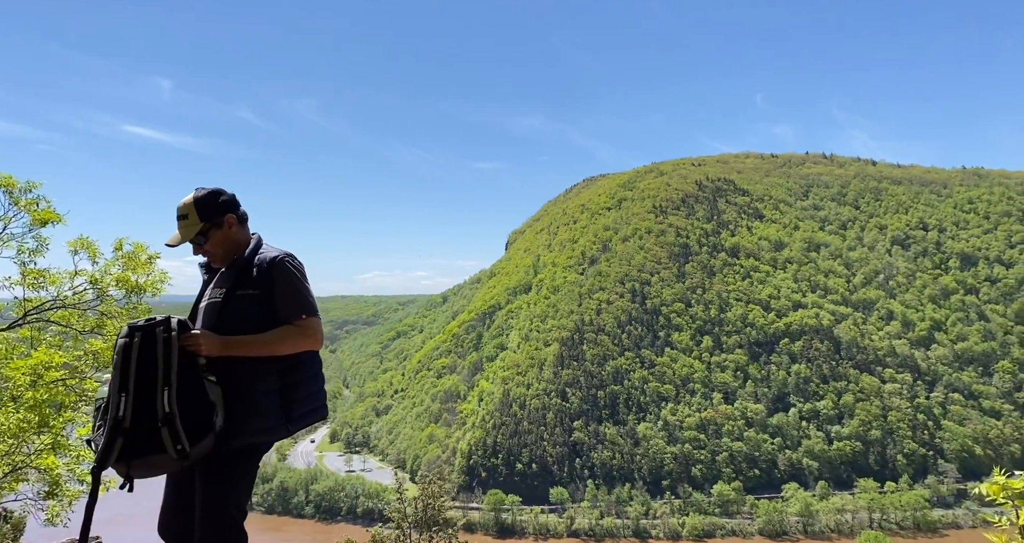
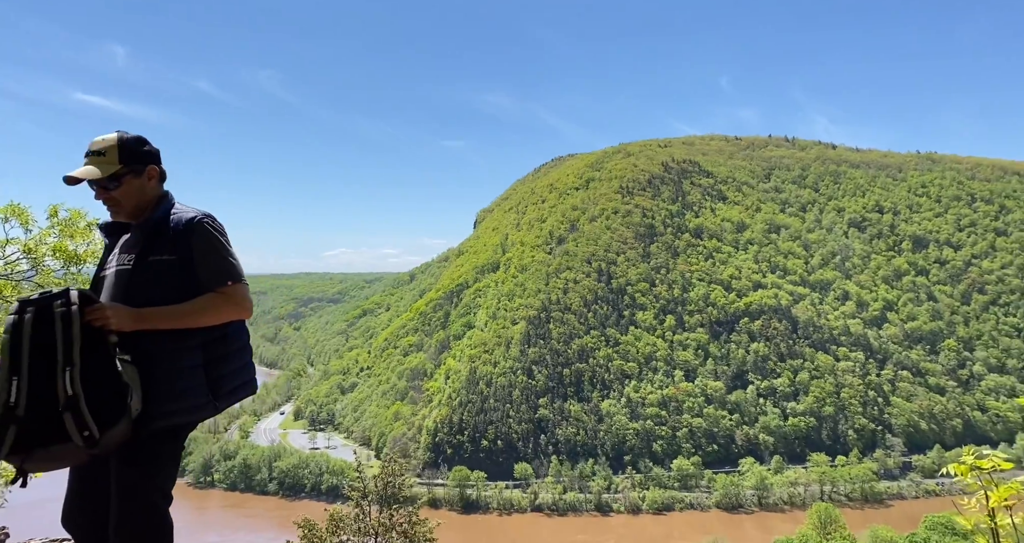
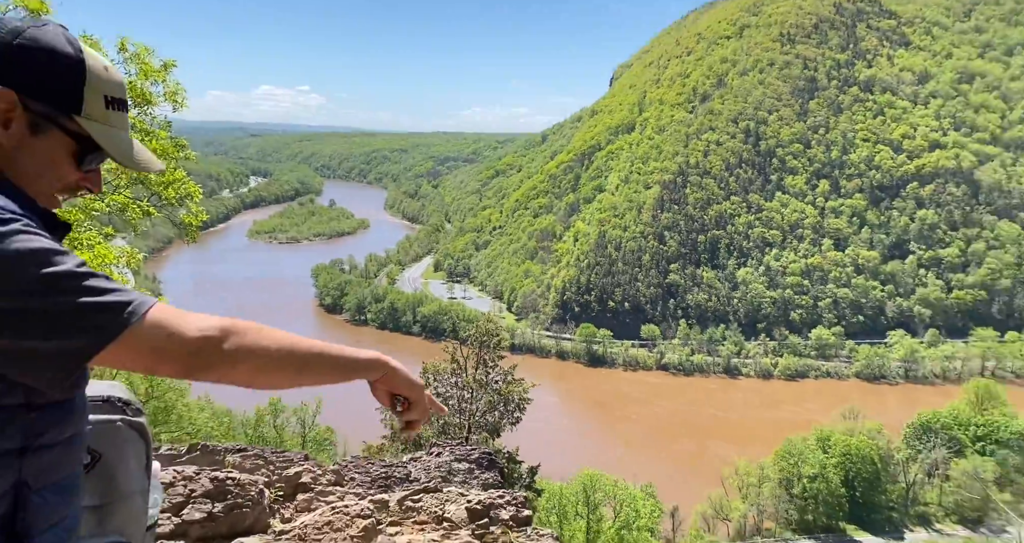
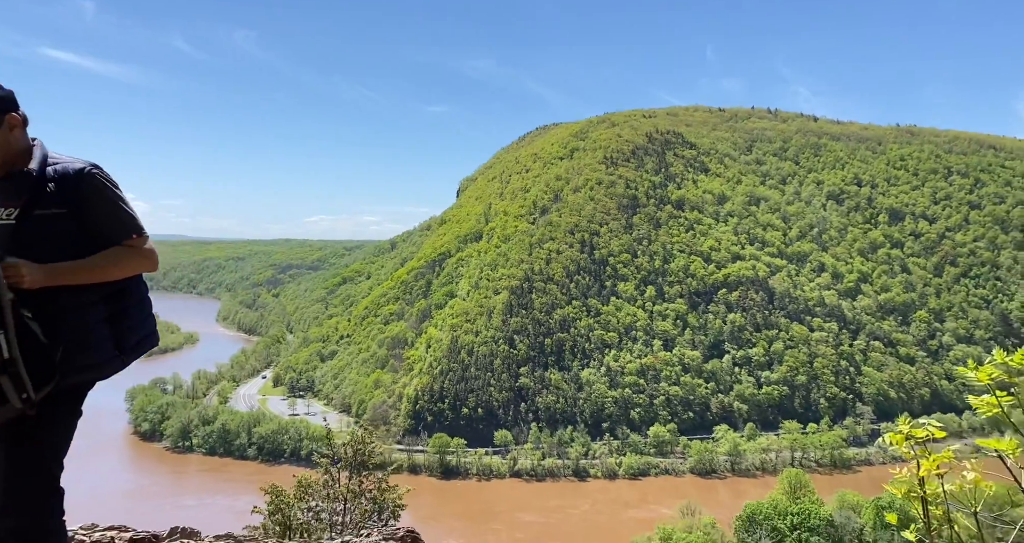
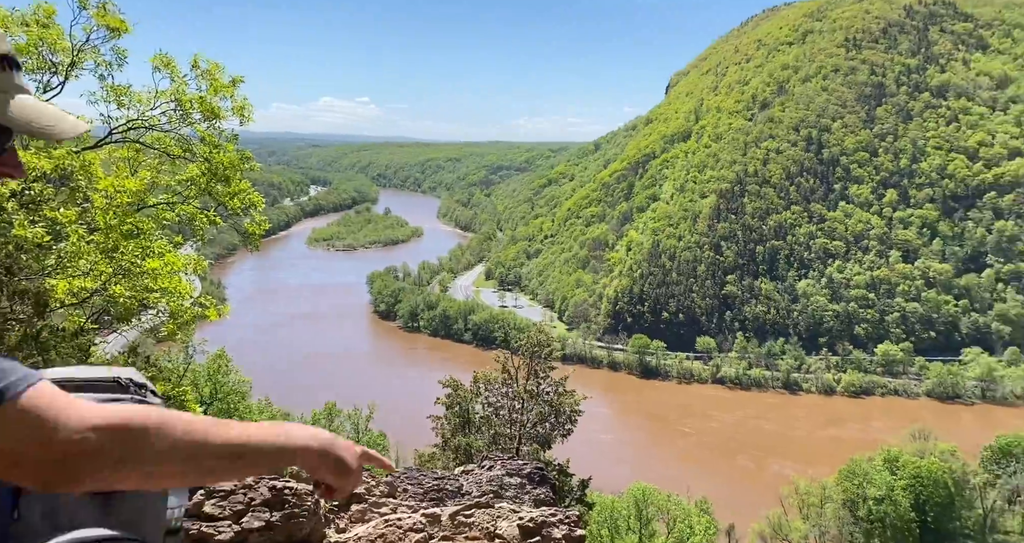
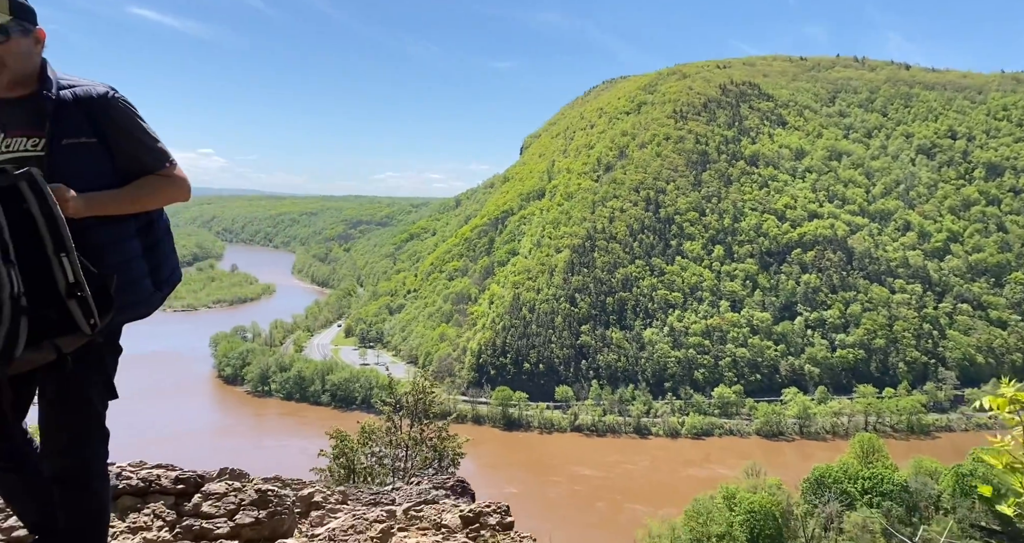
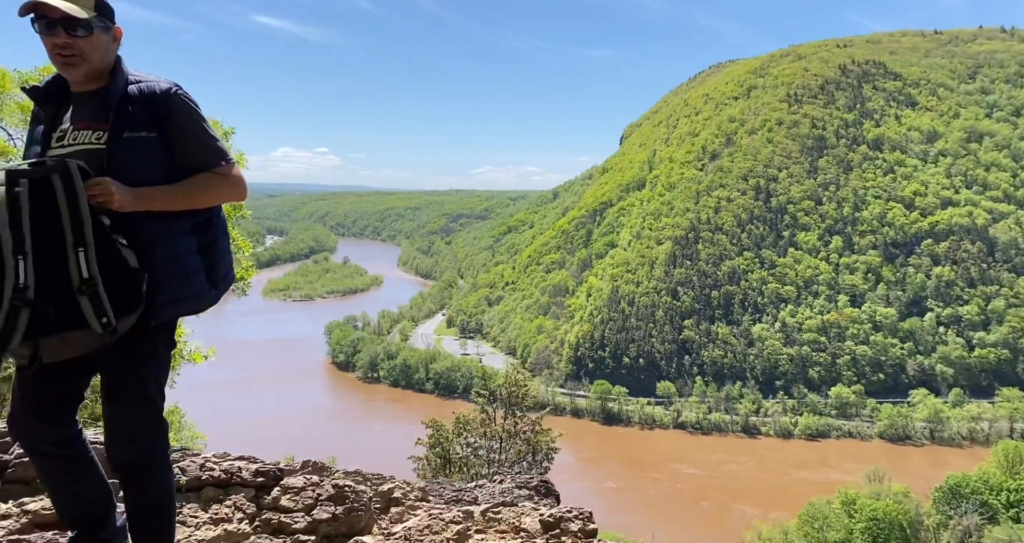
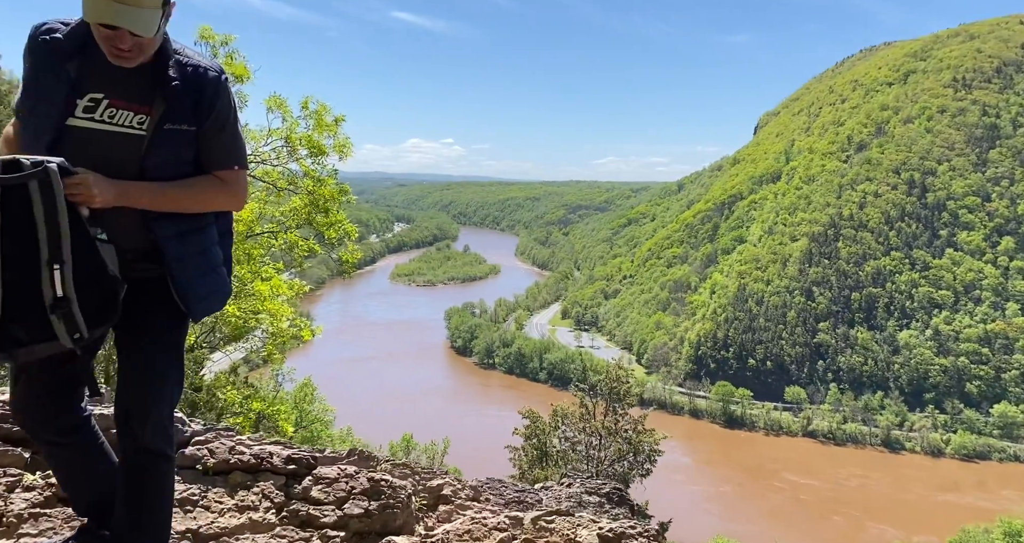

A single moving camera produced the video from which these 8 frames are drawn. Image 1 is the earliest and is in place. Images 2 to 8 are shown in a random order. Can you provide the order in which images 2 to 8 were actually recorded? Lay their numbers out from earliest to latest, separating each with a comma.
2, 4, 6, 7, 8, 5, 3
